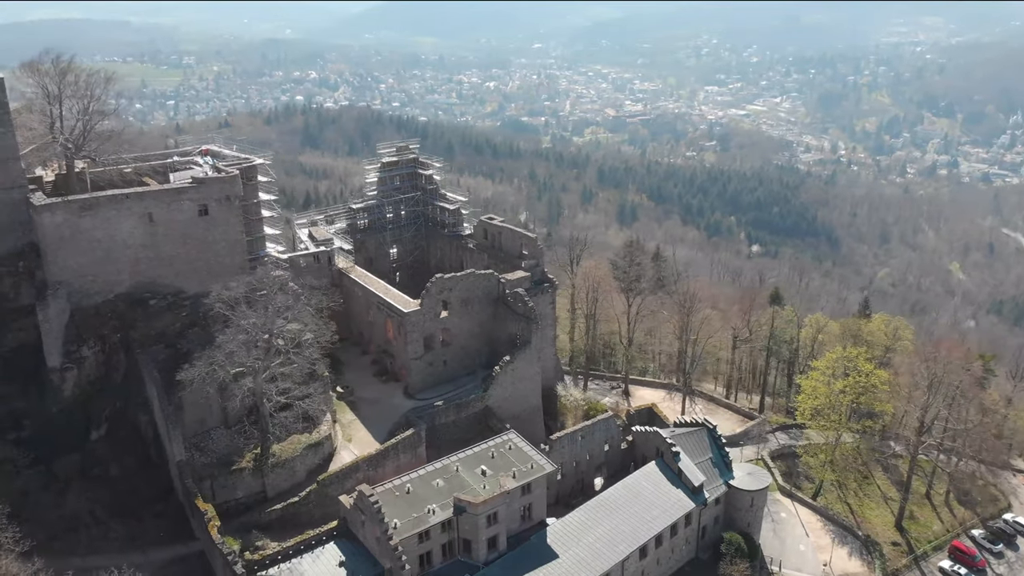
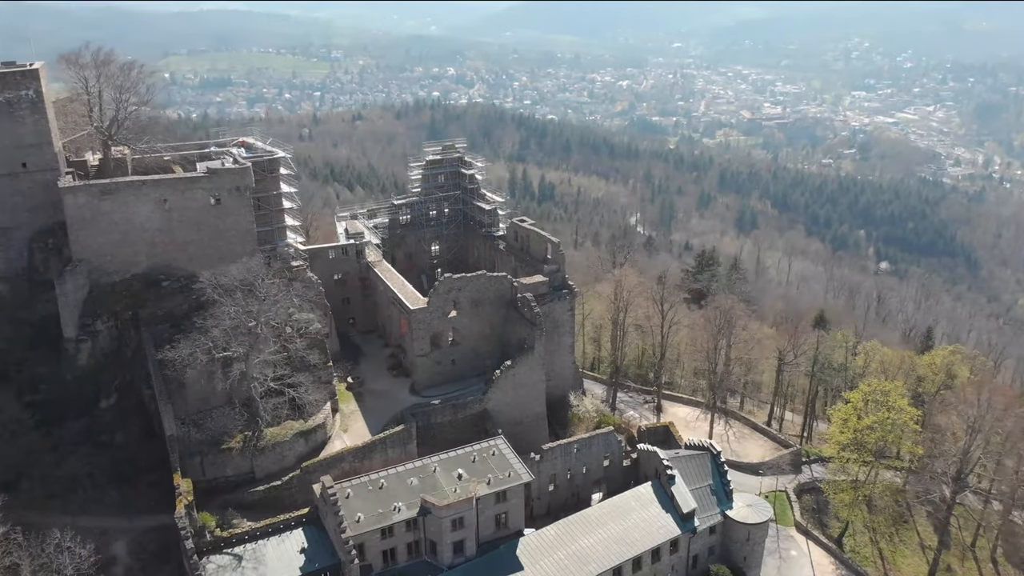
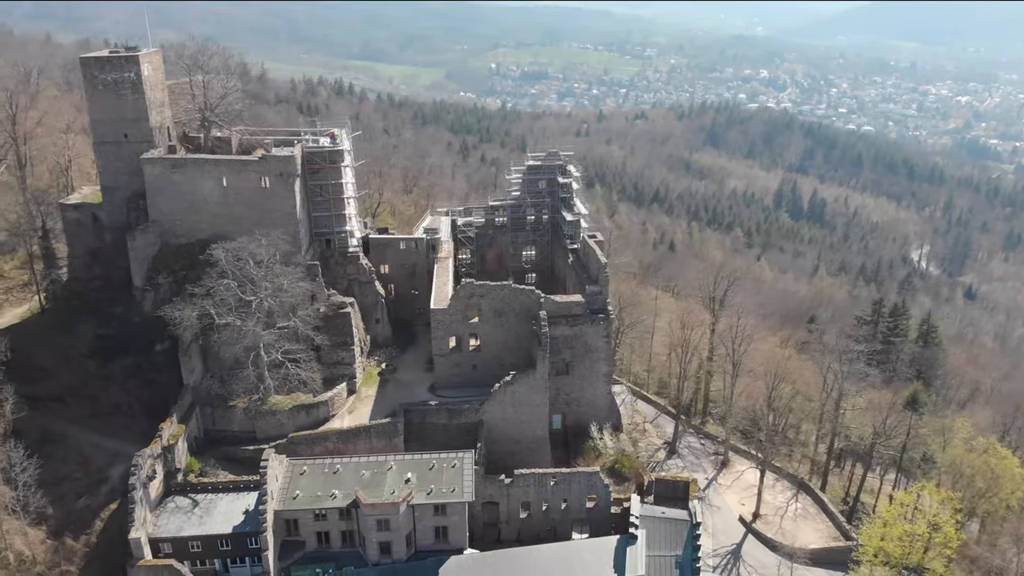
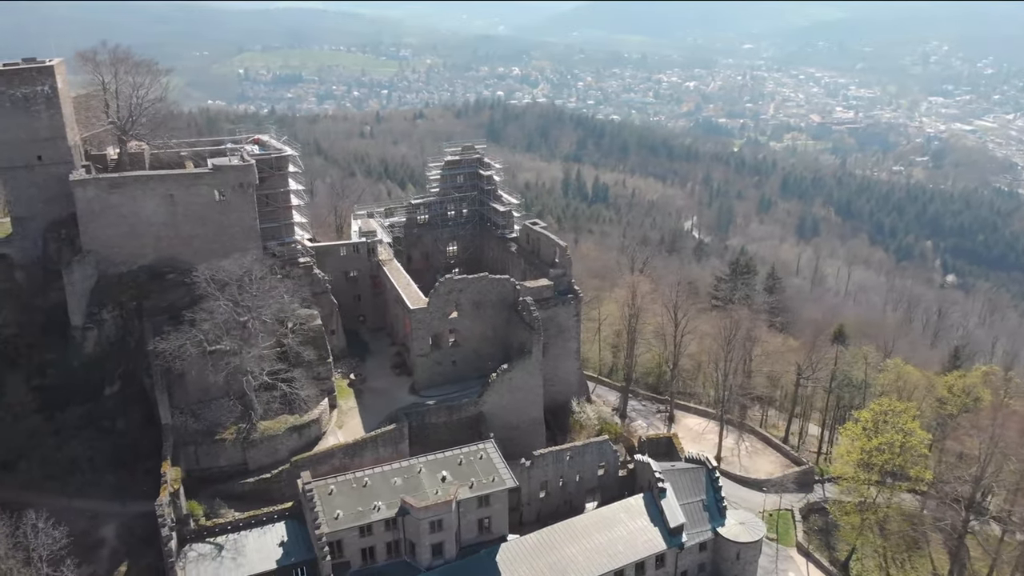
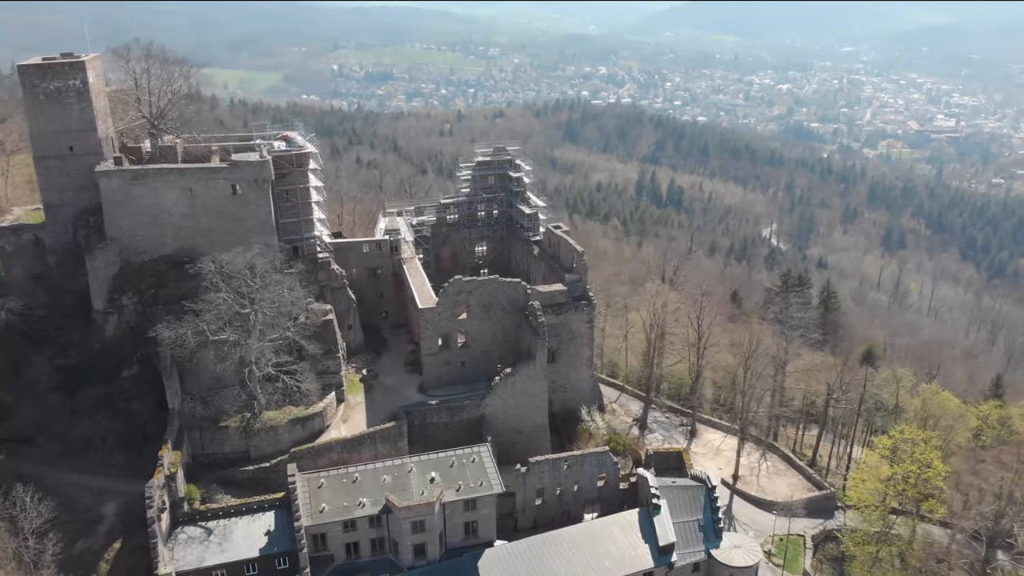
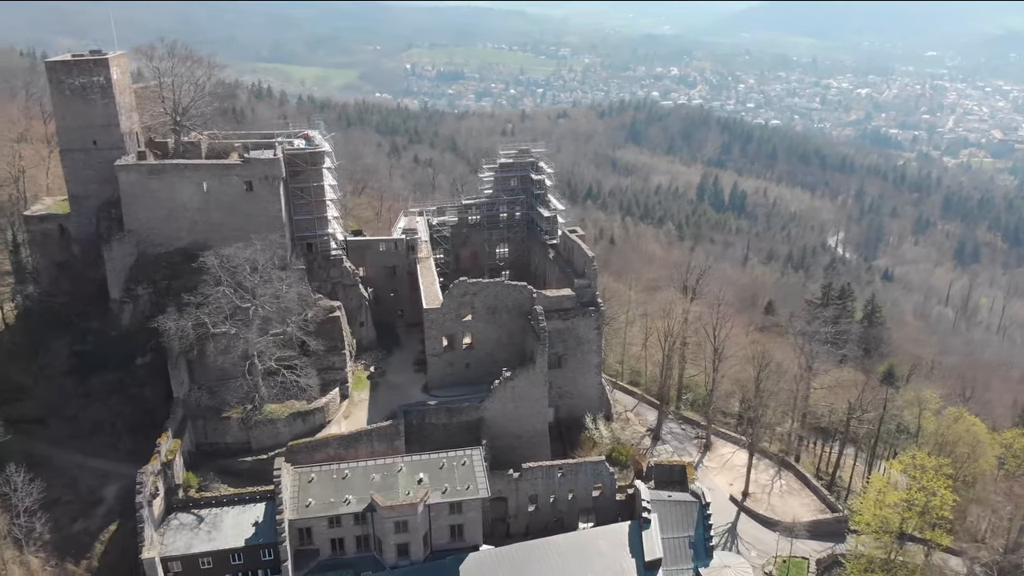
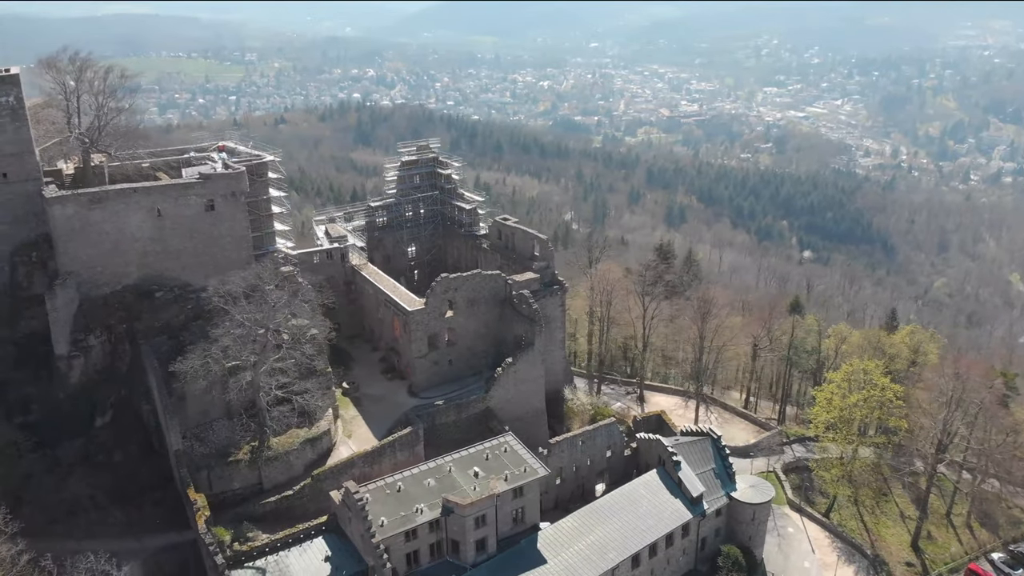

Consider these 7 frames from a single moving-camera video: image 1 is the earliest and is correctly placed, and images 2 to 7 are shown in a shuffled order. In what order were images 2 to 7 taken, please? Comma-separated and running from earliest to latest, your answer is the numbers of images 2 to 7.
7, 2, 4, 5, 6, 3
